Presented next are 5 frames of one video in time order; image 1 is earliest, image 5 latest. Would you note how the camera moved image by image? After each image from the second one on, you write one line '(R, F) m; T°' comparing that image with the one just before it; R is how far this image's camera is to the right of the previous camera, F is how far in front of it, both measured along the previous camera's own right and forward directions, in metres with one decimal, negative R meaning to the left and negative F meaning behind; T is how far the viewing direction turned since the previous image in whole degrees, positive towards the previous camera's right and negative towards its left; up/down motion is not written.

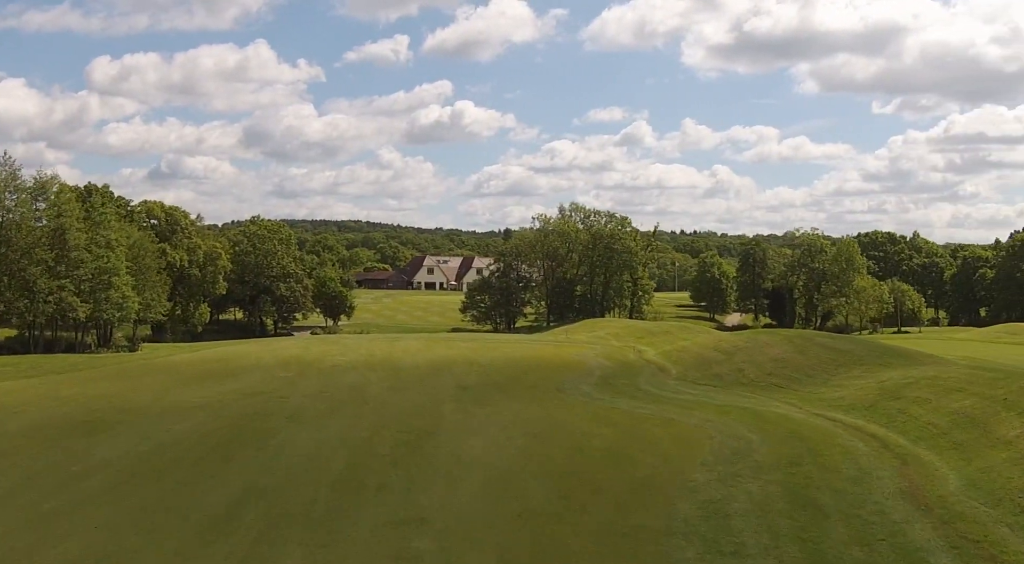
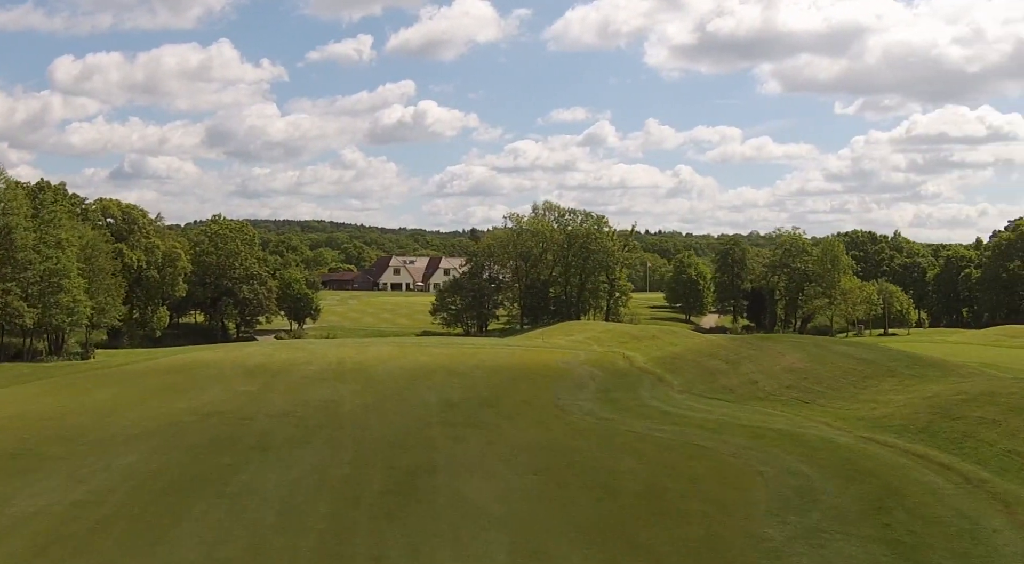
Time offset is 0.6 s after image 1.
(-0.8, +3.9) m; +2°
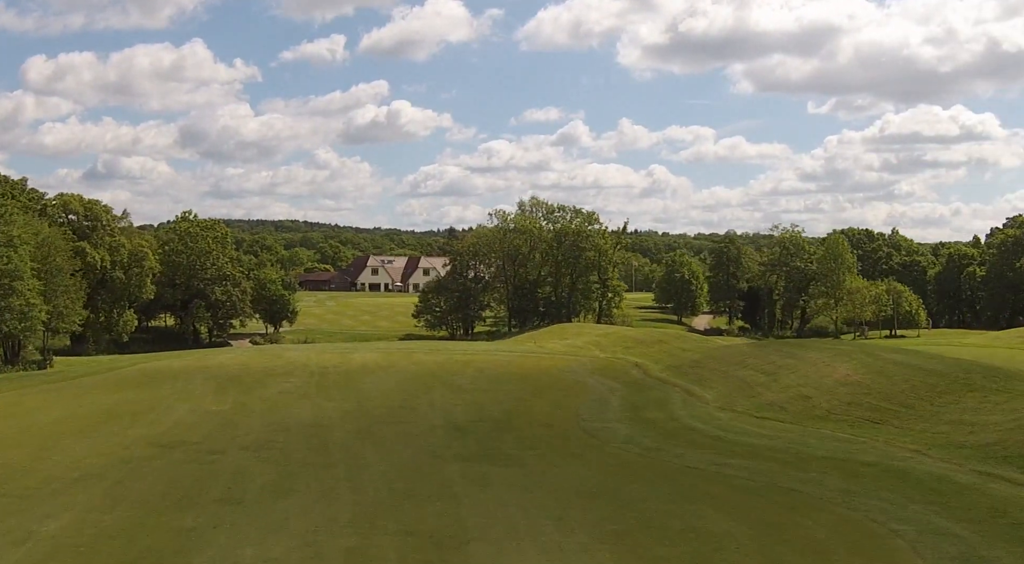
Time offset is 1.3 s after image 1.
(-1.1, +5.0) m; +1°
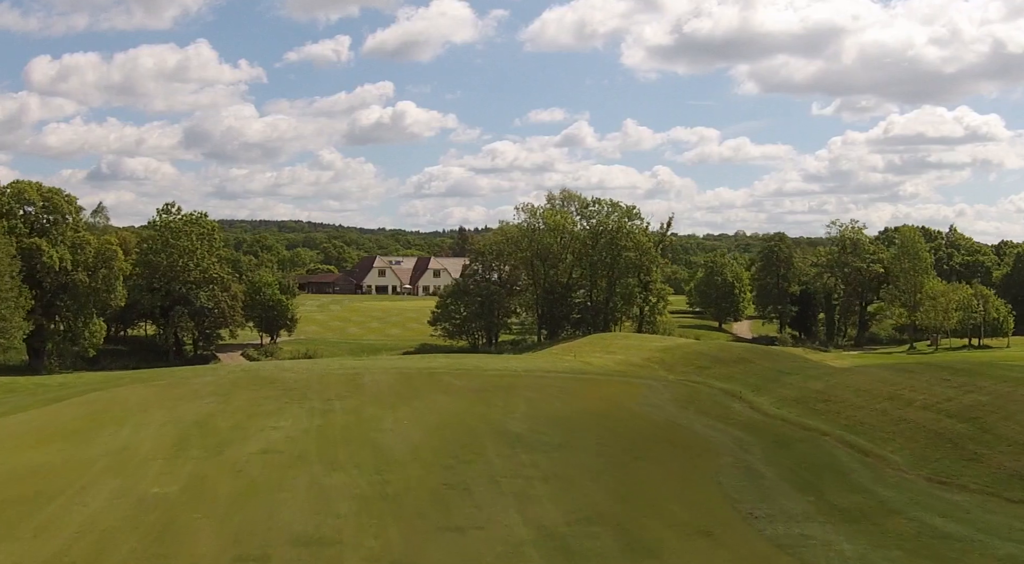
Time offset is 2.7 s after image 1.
(-1.9, +11.4) m; 0°
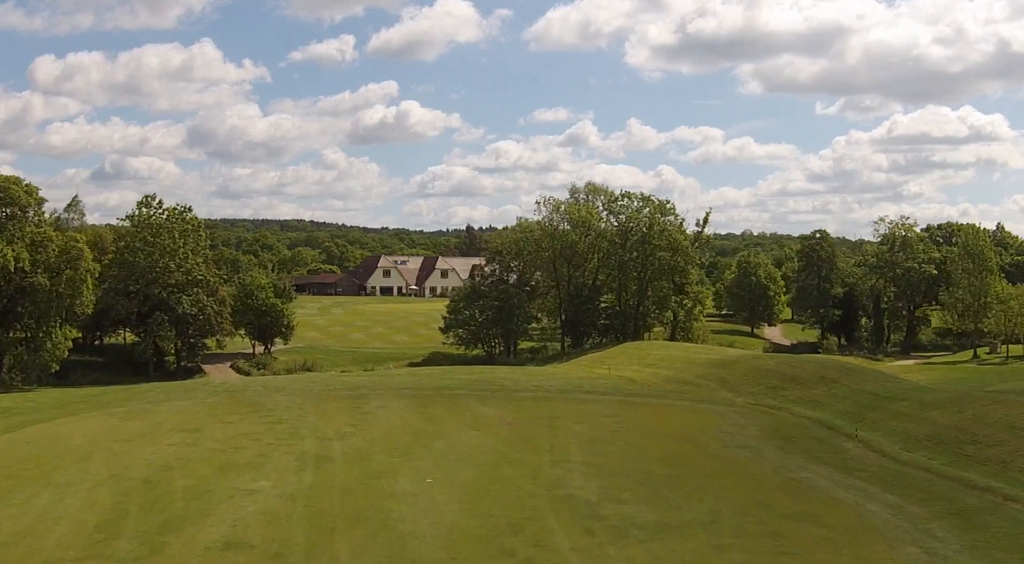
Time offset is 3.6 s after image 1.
(-1.2, +8.0) m; 0°
